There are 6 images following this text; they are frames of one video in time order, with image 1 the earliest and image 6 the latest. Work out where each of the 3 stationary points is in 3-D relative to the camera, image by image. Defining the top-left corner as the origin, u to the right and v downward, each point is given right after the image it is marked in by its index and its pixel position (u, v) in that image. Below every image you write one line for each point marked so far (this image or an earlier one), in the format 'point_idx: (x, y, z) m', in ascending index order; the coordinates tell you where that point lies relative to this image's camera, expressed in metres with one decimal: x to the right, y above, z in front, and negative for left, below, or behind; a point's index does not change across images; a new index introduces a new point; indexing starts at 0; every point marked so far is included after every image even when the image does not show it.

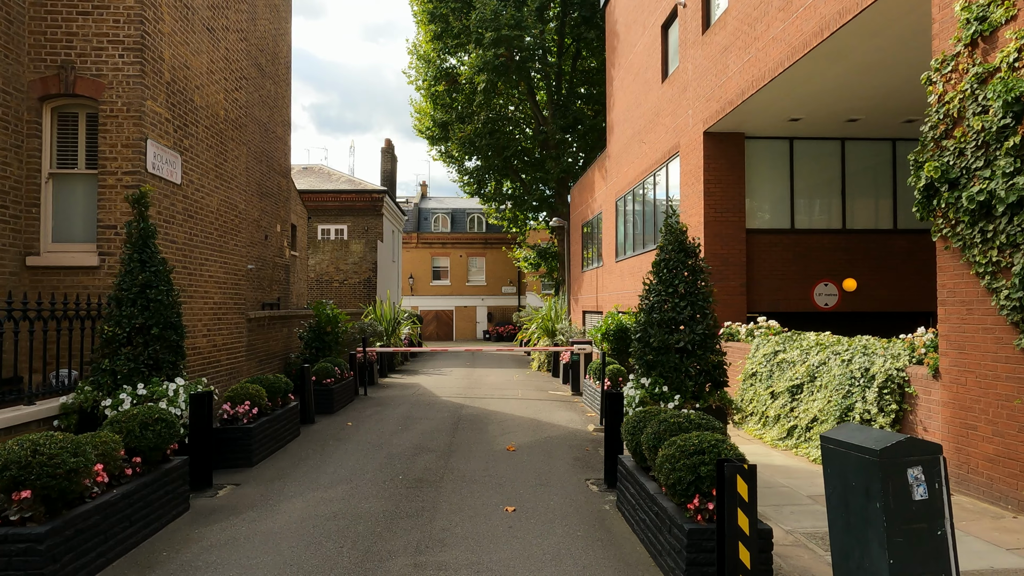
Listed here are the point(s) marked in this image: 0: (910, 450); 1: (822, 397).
0: (+2.1, -0.8, +3.4) m
1: (+3.7, -1.3, +7.8) m
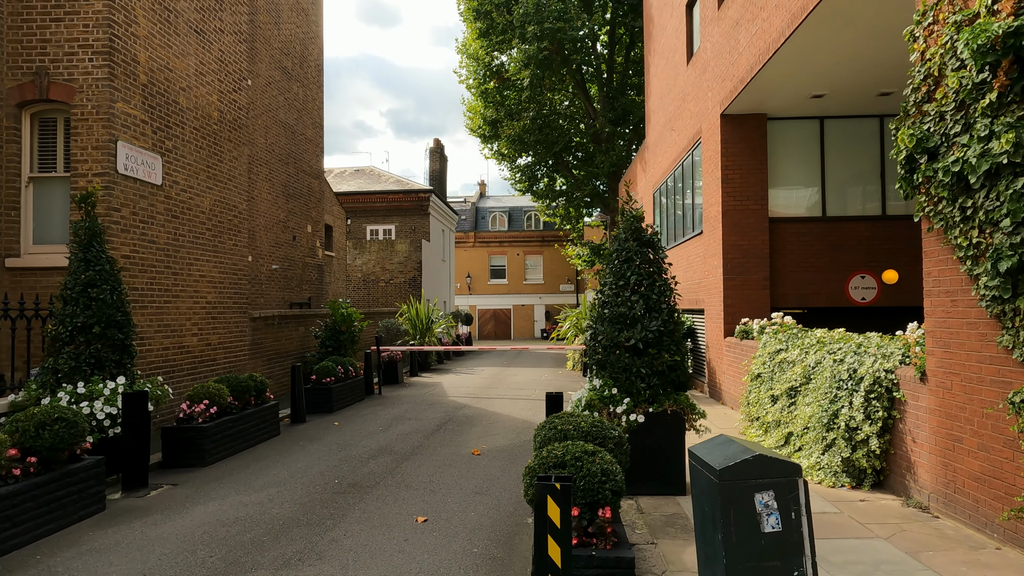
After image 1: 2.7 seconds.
0: (+1.0, -0.8, +2.7) m
1: (+3.2, -1.2, +6.9) m
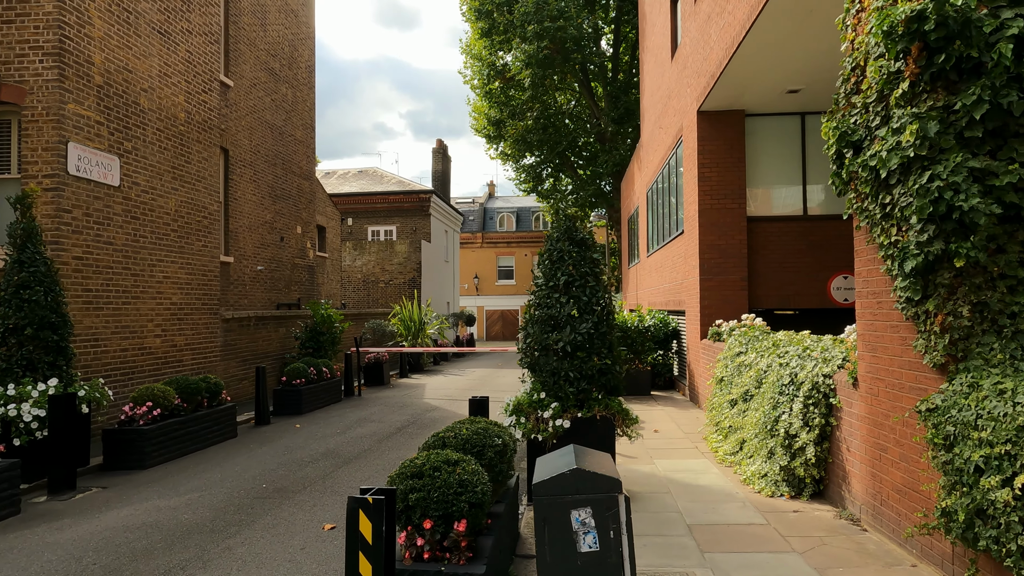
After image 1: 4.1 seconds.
0: (+0.3, -0.8, +2.6) m
1: (+2.5, -1.2, +6.7) m
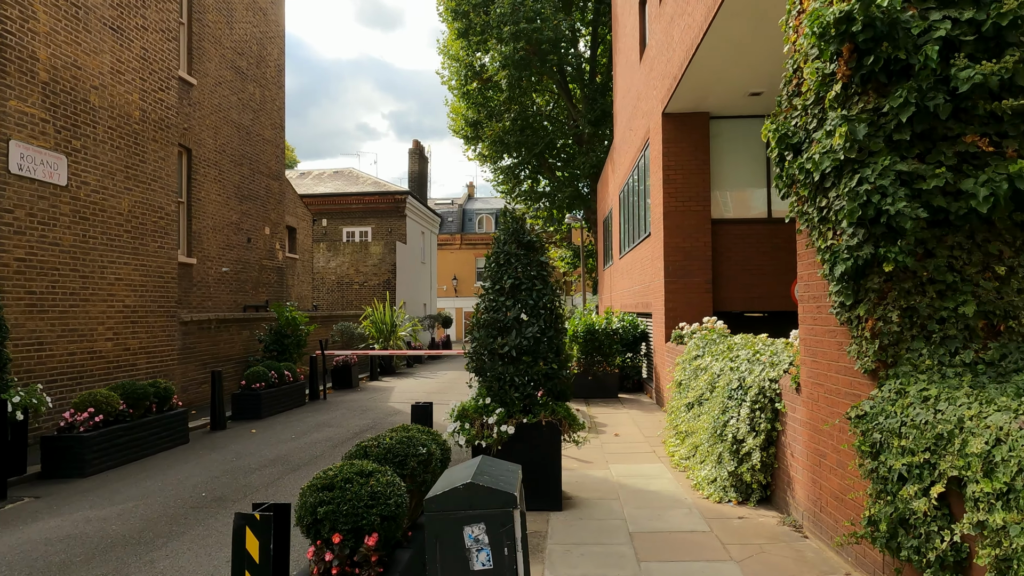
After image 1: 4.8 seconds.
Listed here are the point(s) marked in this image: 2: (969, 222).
0: (-0.2, -0.8, +2.5) m
1: (+2.0, -1.3, +6.6) m
2: (+2.6, +0.4, +3.7) m
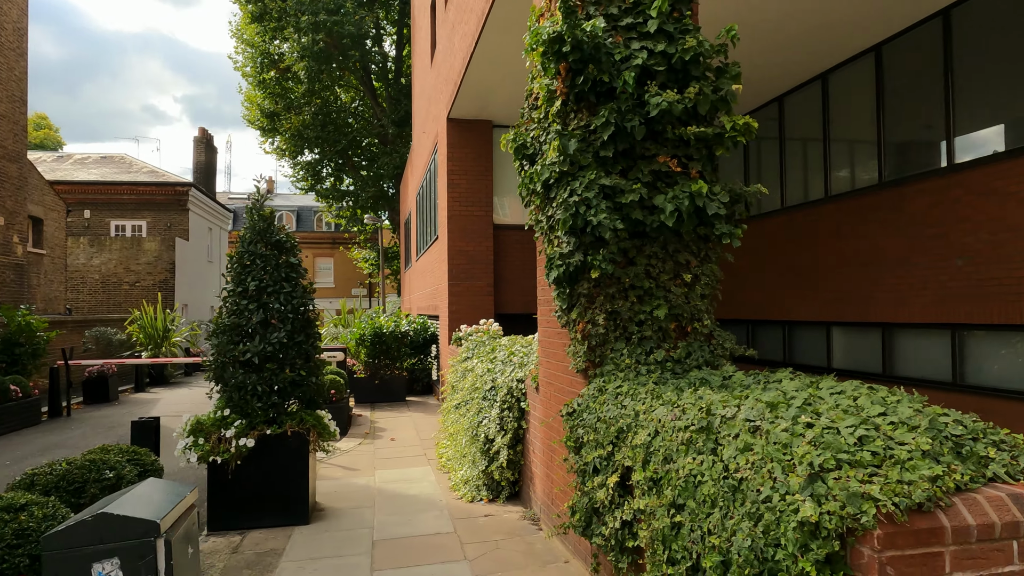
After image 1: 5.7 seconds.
0: (-1.4, -0.8, +2.1) m
1: (-0.5, -1.3, +6.8) m
2: (+0.9, +0.3, +4.1) m
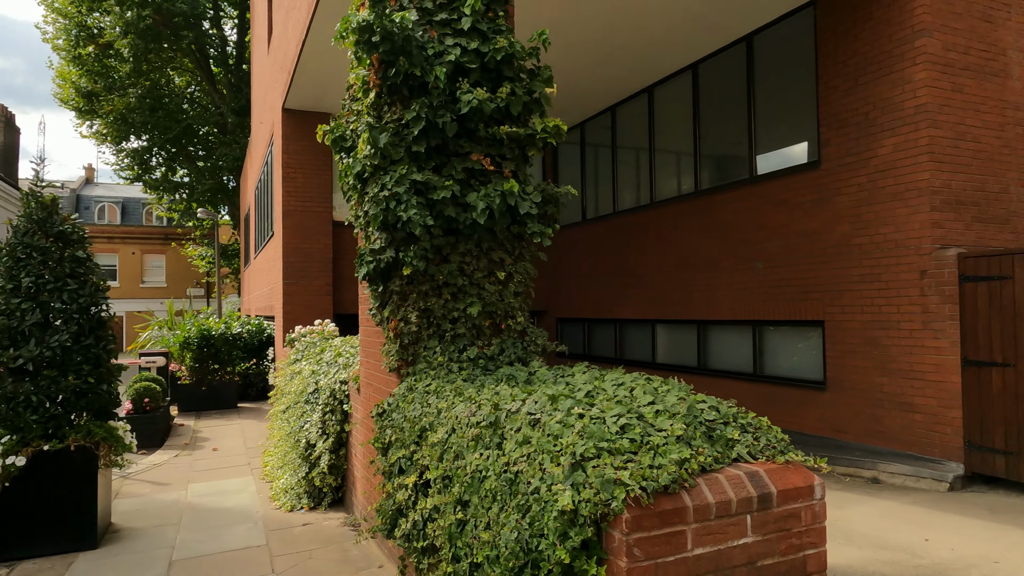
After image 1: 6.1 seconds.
0: (-2.1, -0.8, +1.7) m
1: (-2.2, -1.3, +6.4) m
2: (-0.2, +0.4, +4.1) m
